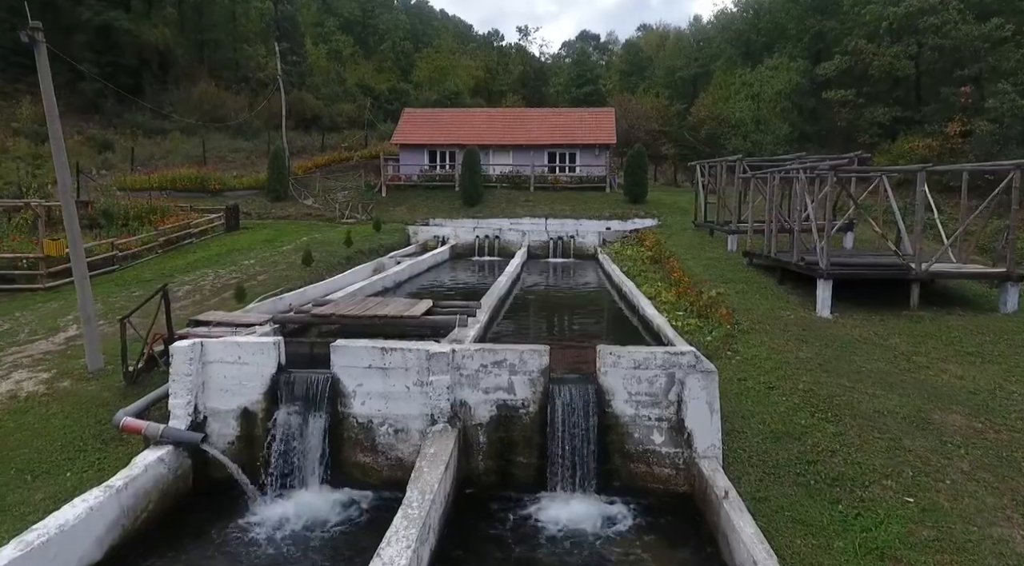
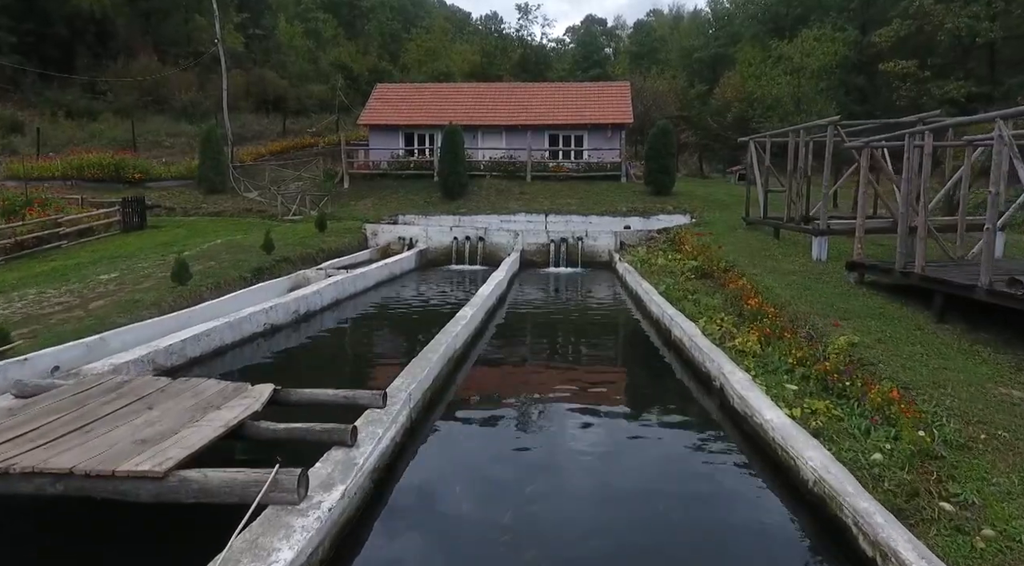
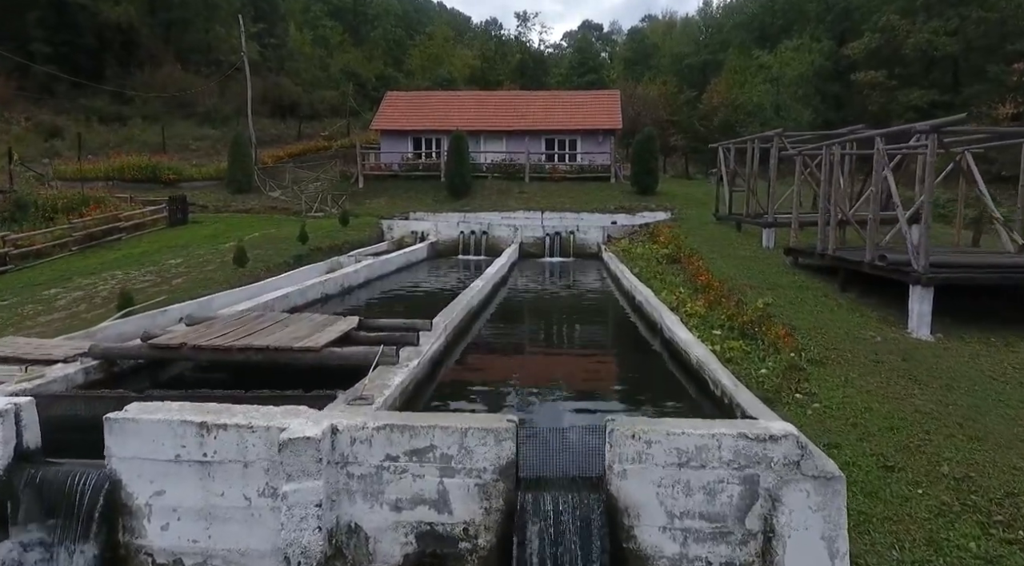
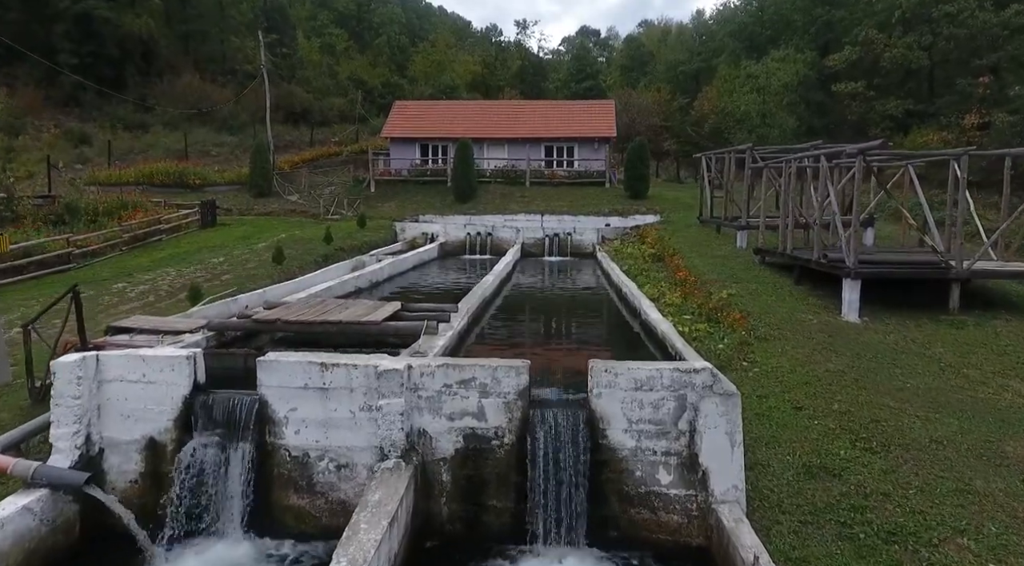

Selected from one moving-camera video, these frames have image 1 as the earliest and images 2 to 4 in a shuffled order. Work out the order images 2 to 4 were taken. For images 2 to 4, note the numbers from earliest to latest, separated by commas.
4, 3, 2
